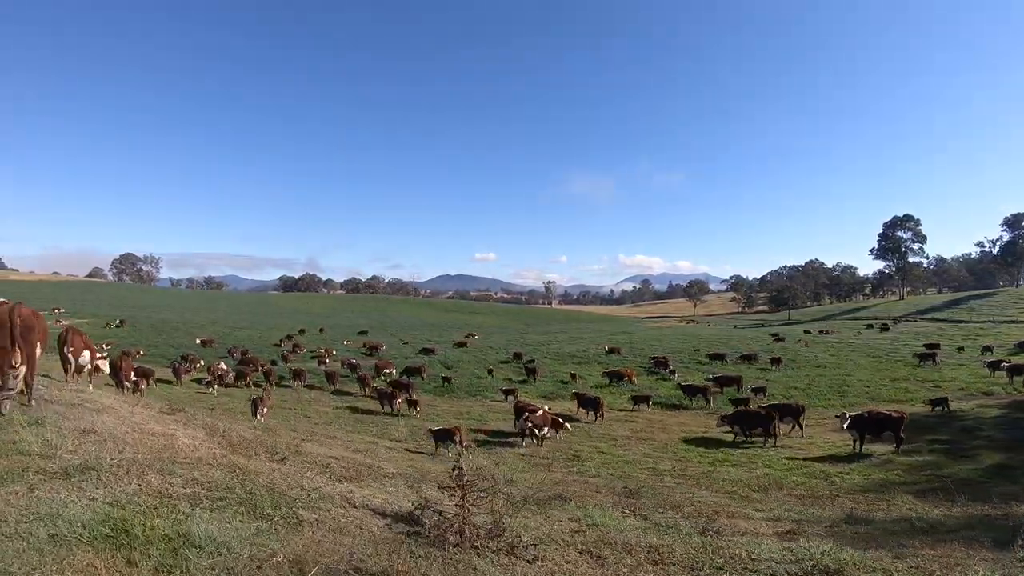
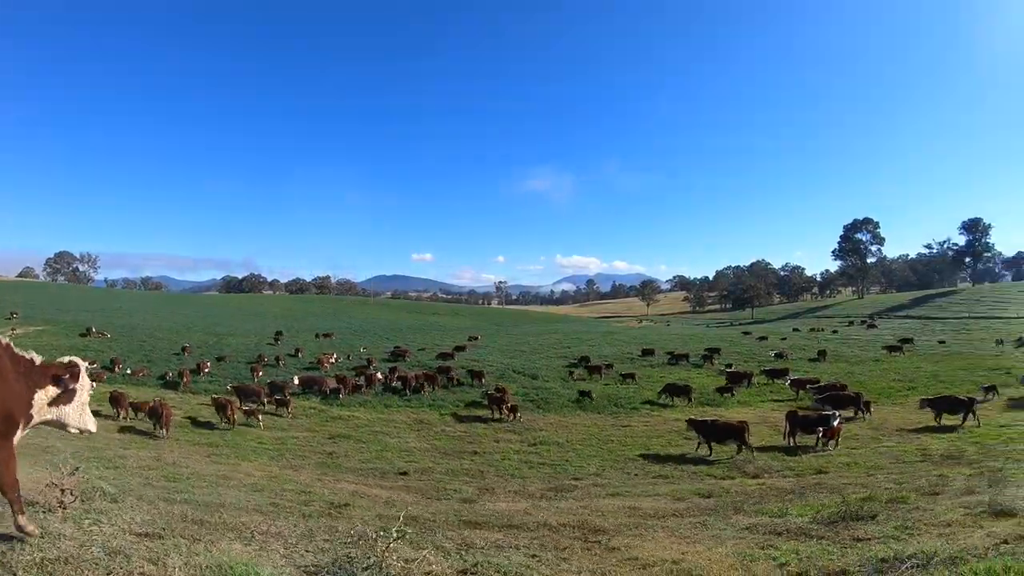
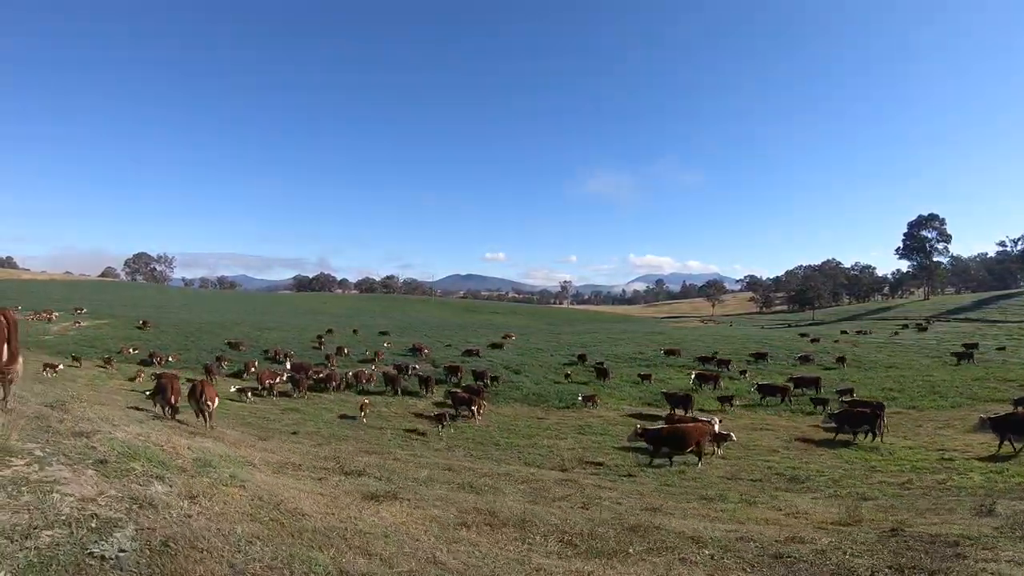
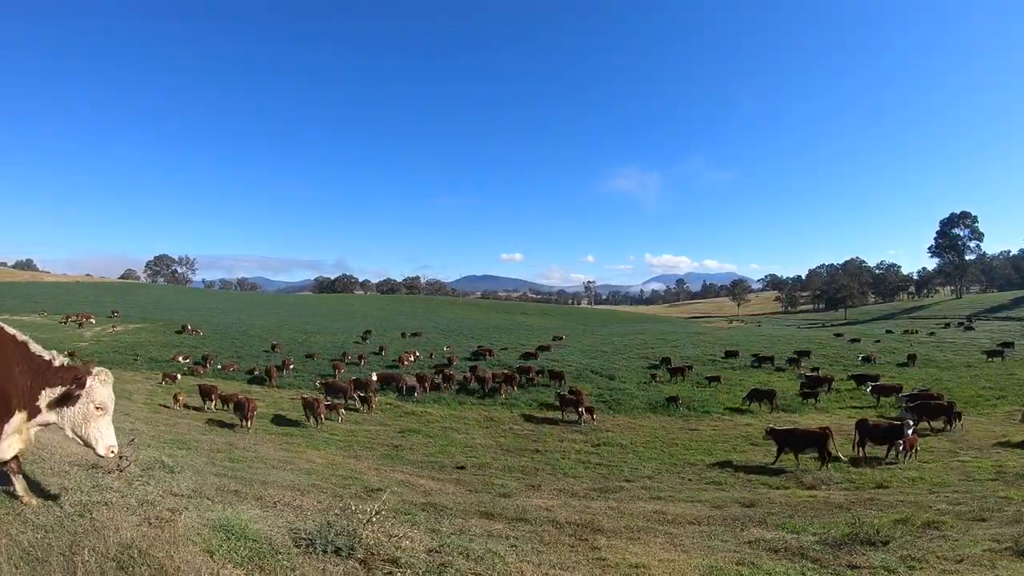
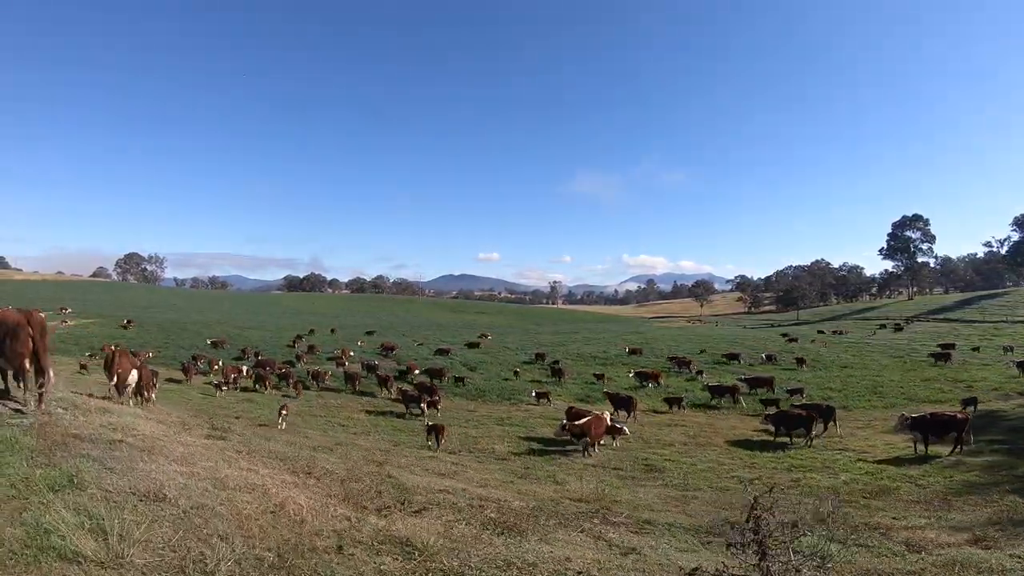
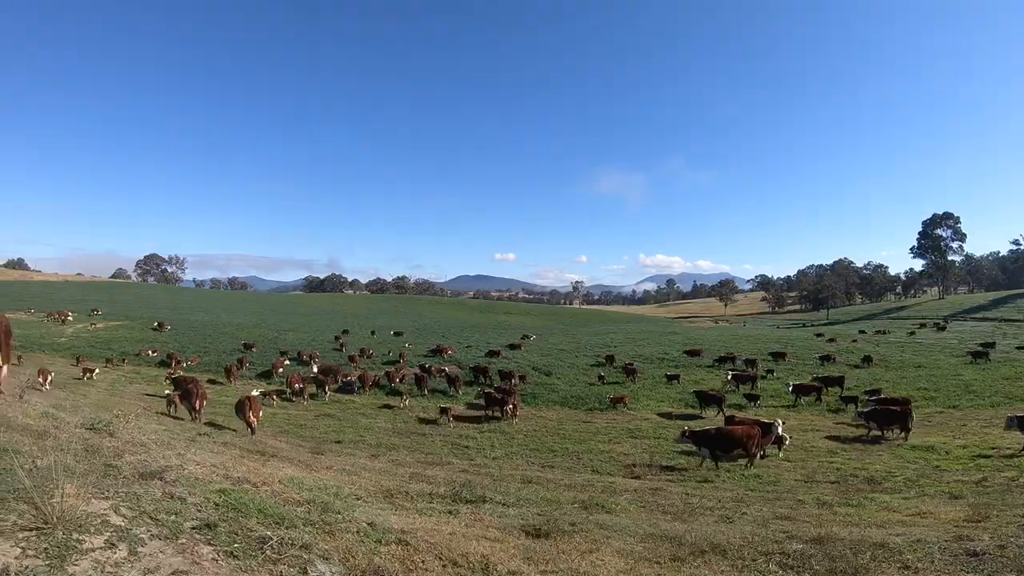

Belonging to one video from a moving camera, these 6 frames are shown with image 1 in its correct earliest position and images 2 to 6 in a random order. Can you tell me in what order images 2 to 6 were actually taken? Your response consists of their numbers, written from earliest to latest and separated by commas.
5, 3, 6, 4, 2
